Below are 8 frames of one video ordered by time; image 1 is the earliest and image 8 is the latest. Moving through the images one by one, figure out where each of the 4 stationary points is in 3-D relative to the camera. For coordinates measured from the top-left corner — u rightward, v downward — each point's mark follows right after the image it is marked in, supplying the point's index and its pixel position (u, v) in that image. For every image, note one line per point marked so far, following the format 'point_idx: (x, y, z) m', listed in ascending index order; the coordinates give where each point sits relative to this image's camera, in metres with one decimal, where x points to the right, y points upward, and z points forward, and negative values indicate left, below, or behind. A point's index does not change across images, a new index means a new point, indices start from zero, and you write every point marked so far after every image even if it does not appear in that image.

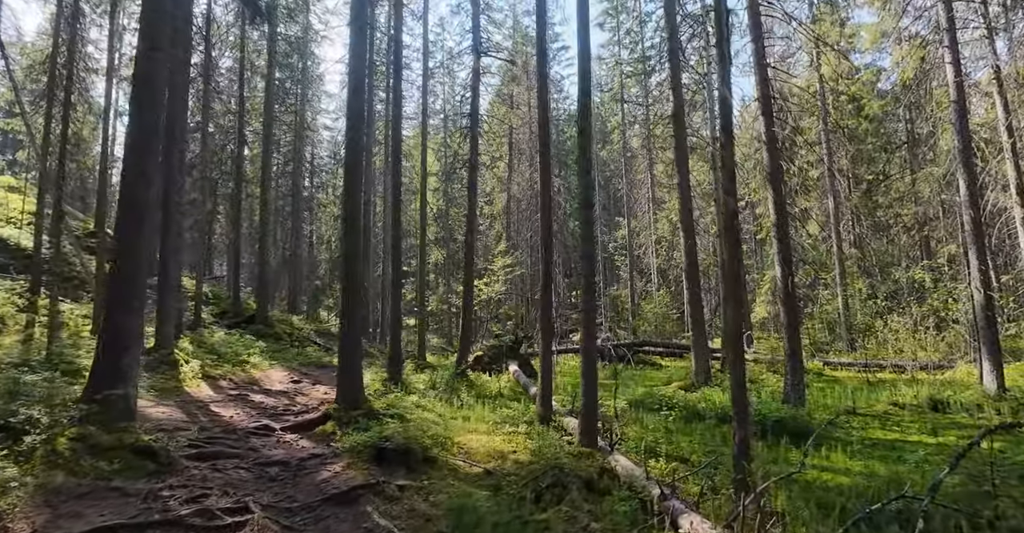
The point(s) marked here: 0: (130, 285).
0: (-5.0, -0.3, +7.2) m
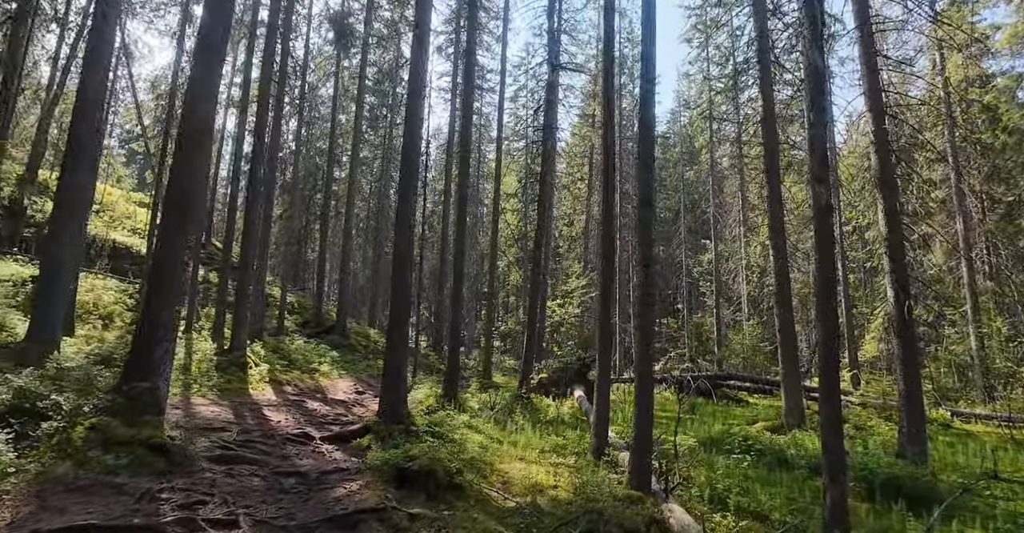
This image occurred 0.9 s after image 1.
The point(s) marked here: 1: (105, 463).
0: (-4.3, -0.2, +7.1) m
1: (-4.0, -1.9, +5.6) m
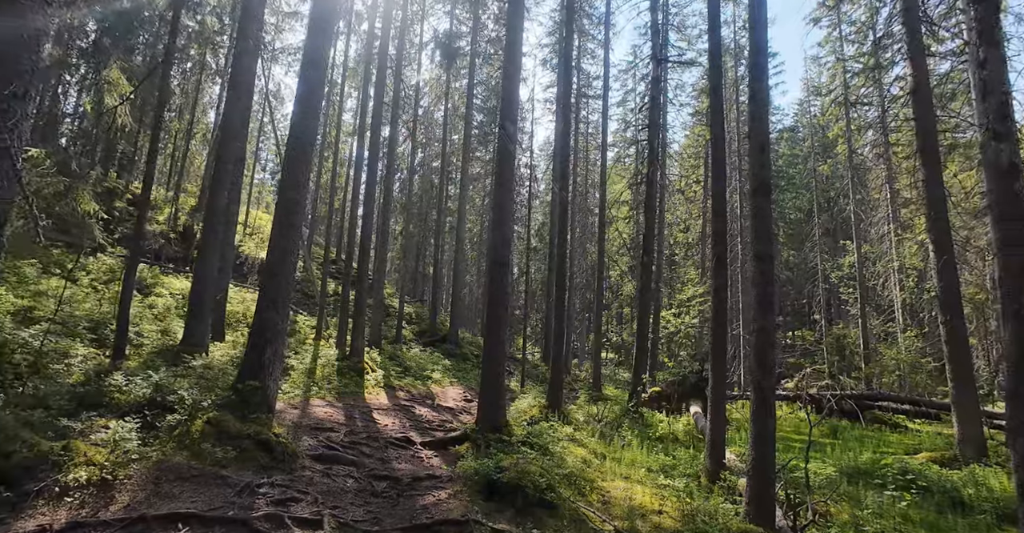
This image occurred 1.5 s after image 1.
0: (-3.0, -0.2, +7.4) m
1: (-3.0, -1.9, +5.9) m
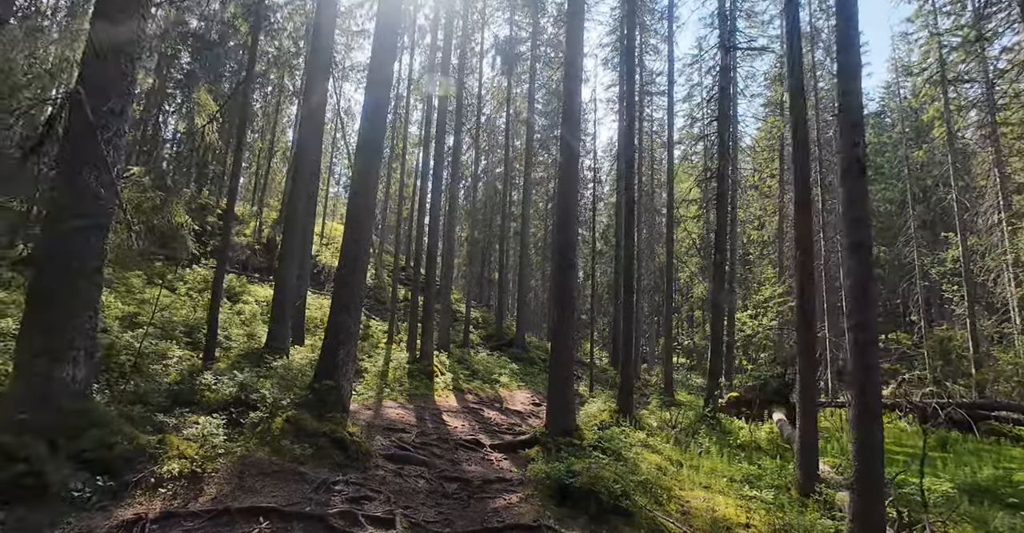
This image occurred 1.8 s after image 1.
0: (-2.1, -0.2, +7.6) m
1: (-2.3, -1.9, +6.0) m
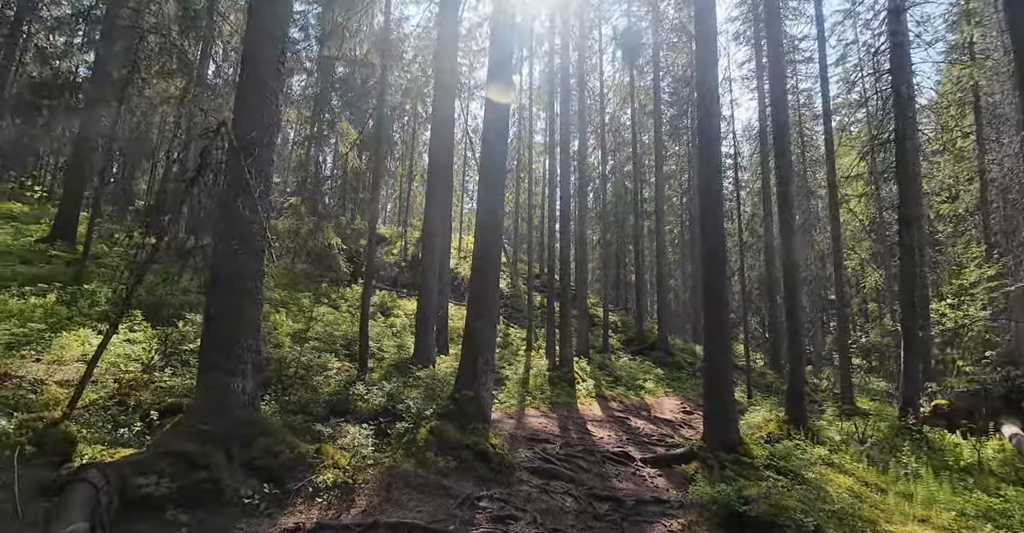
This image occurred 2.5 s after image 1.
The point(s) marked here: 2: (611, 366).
0: (-0.4, -0.3, +7.4) m
1: (-0.7, -2.0, +5.9) m
2: (+3.3, -3.3, +18.9) m
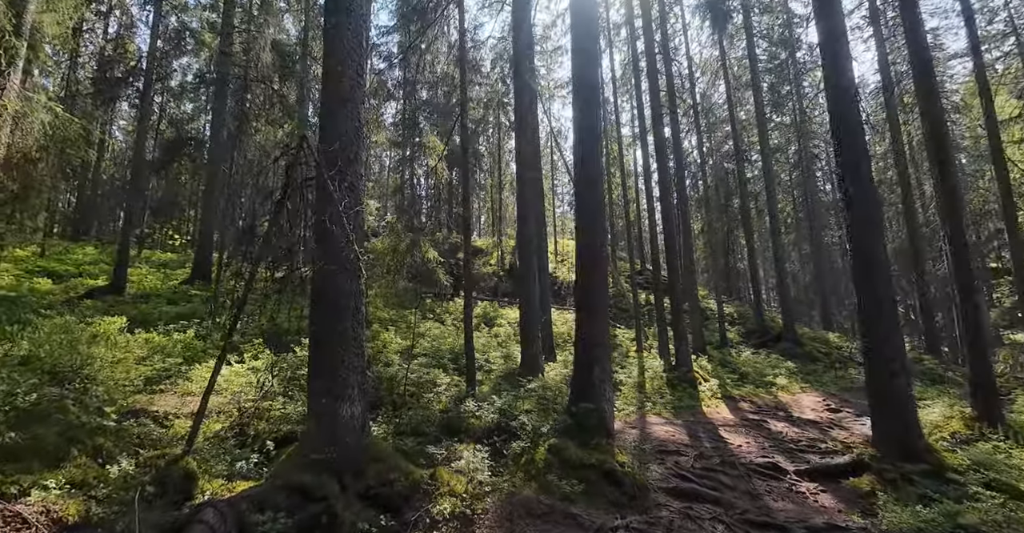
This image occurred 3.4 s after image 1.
0: (+0.9, -0.3, +6.7) m
1: (+0.5, -2.0, +5.3) m
2: (+6.7, -2.9, +17.4) m
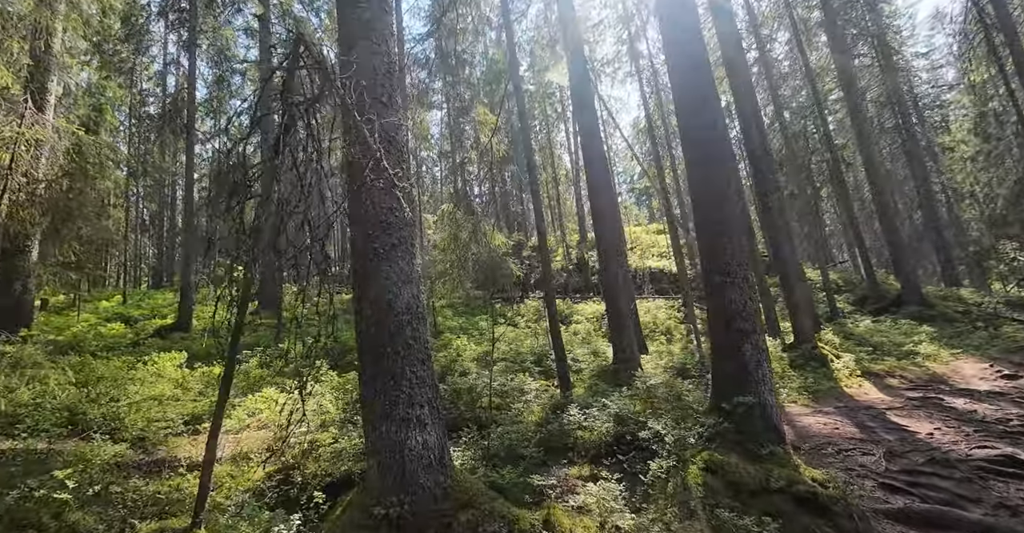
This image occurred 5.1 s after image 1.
0: (+1.8, +0.2, +5.0) m
1: (+1.4, -1.6, +3.6) m
2: (+9.0, -1.7, +15.0) m
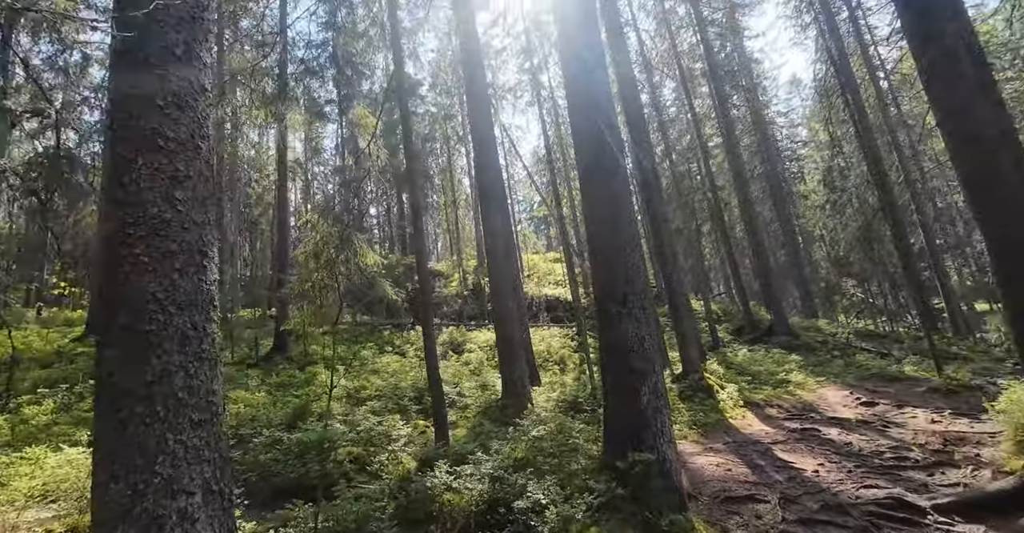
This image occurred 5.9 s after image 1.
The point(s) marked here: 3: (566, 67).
0: (+0.8, -0.1, +4.3) m
1: (+0.6, -1.8, +2.8) m
2: (+6.0, -2.6, +15.3) m
3: (+0.4, +2.0, +5.0) m
